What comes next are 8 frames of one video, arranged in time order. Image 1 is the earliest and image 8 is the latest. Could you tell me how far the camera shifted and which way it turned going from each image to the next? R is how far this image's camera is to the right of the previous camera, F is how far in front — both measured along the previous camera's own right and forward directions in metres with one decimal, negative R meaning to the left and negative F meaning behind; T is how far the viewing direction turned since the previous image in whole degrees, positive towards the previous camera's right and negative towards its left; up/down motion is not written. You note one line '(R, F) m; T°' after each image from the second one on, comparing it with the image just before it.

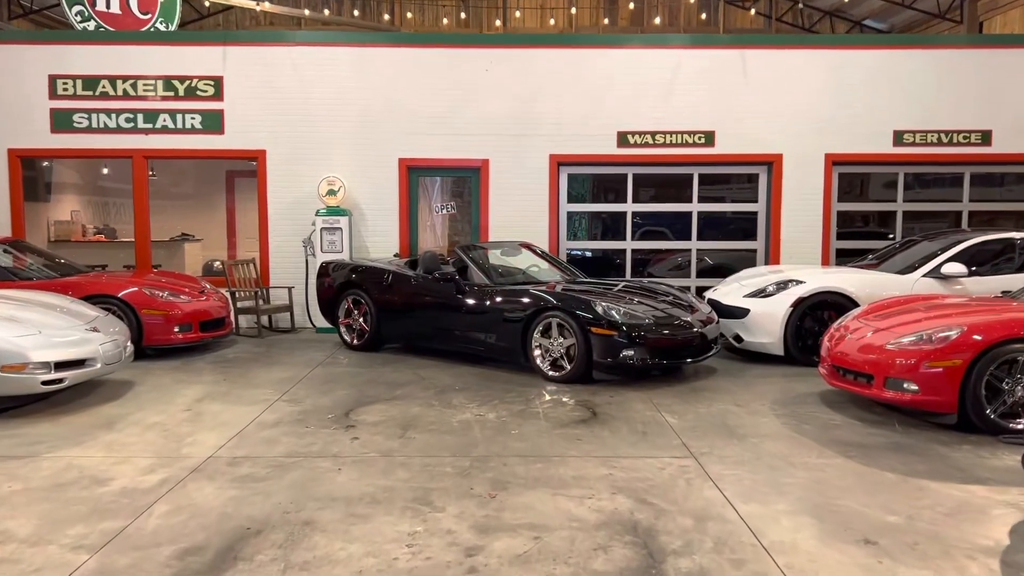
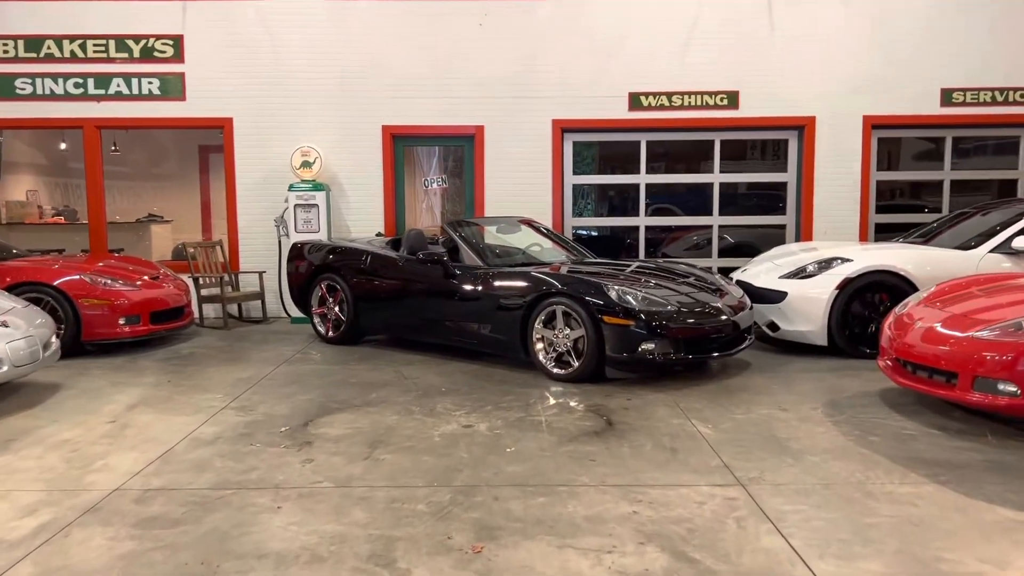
(0.0, +1.0) m; 0°
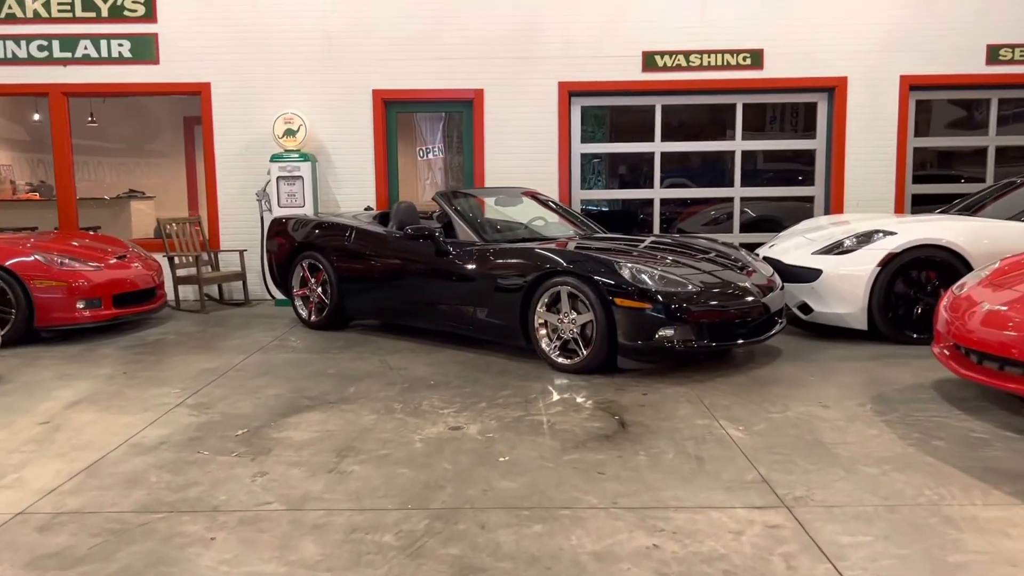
(+0.1, +0.6) m; -1°
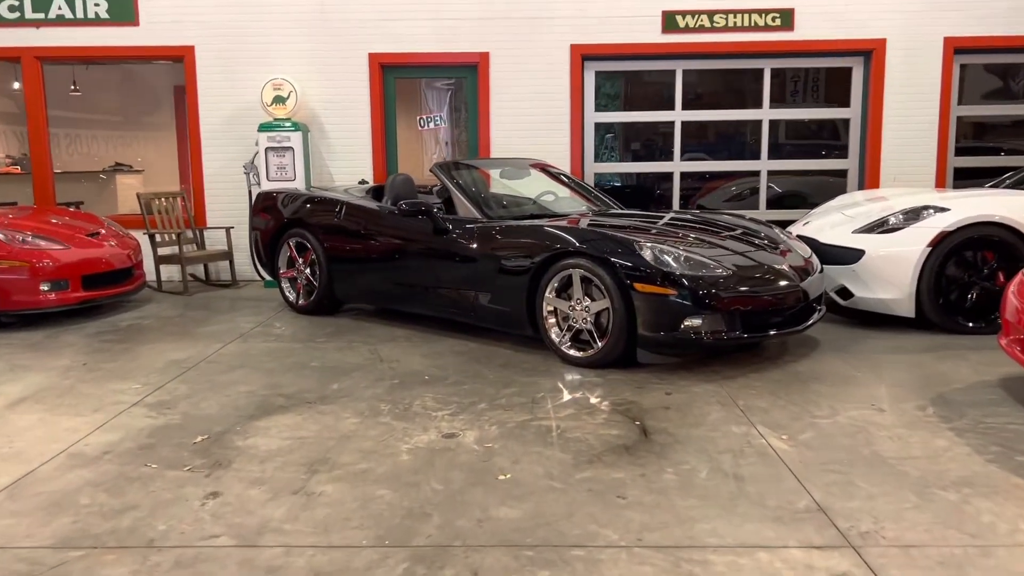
(0.0, +0.5) m; -1°
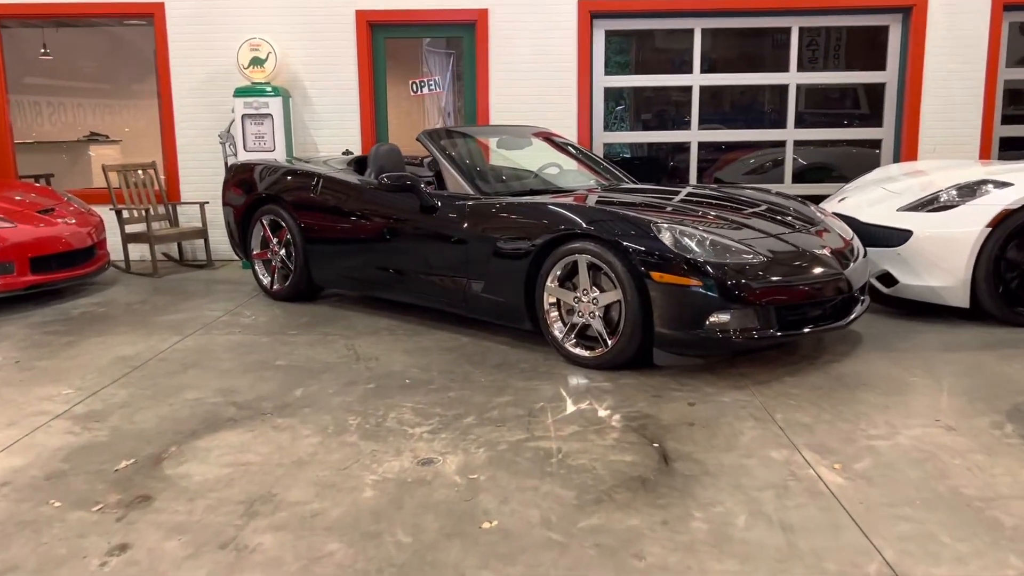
(0.0, +0.6) m; -1°
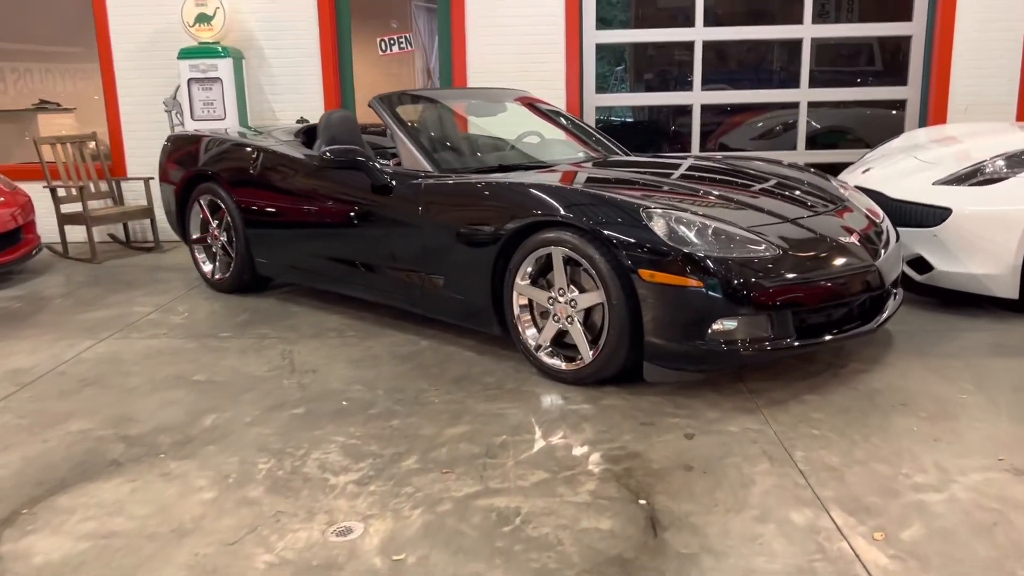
(+0.1, +0.6) m; 0°
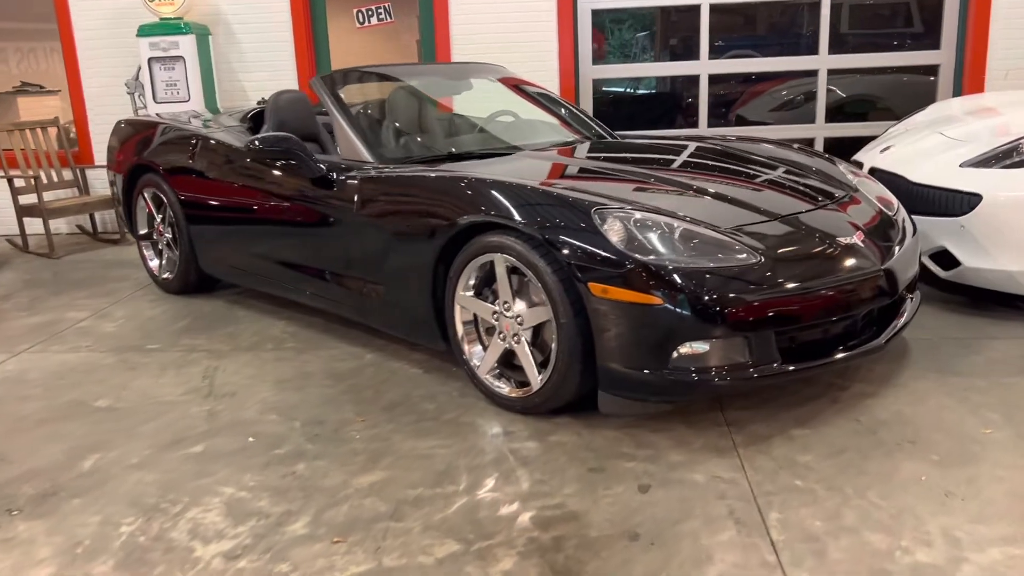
(+0.3, +0.4) m; -2°
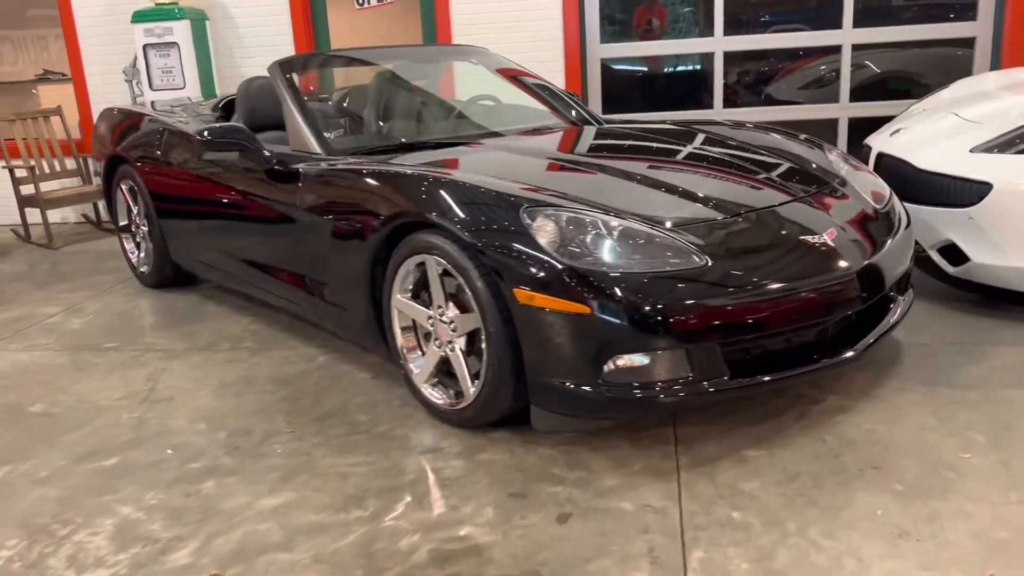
(+0.3, +0.2) m; -4°
